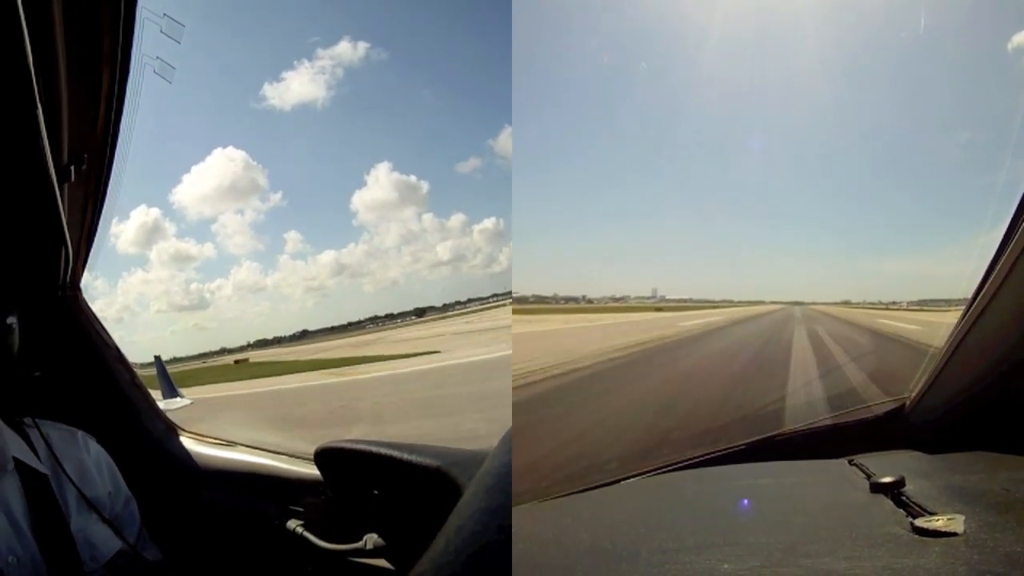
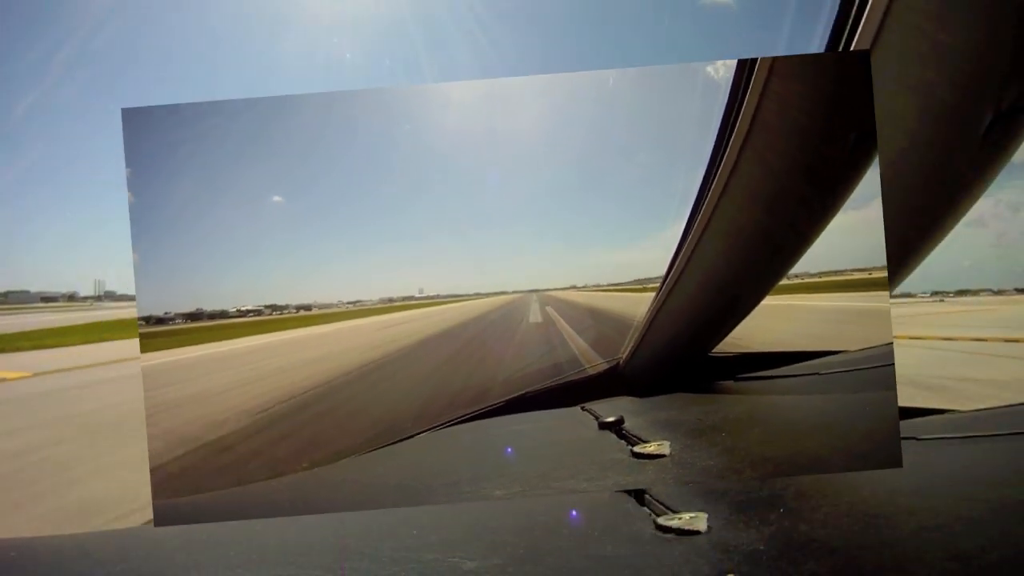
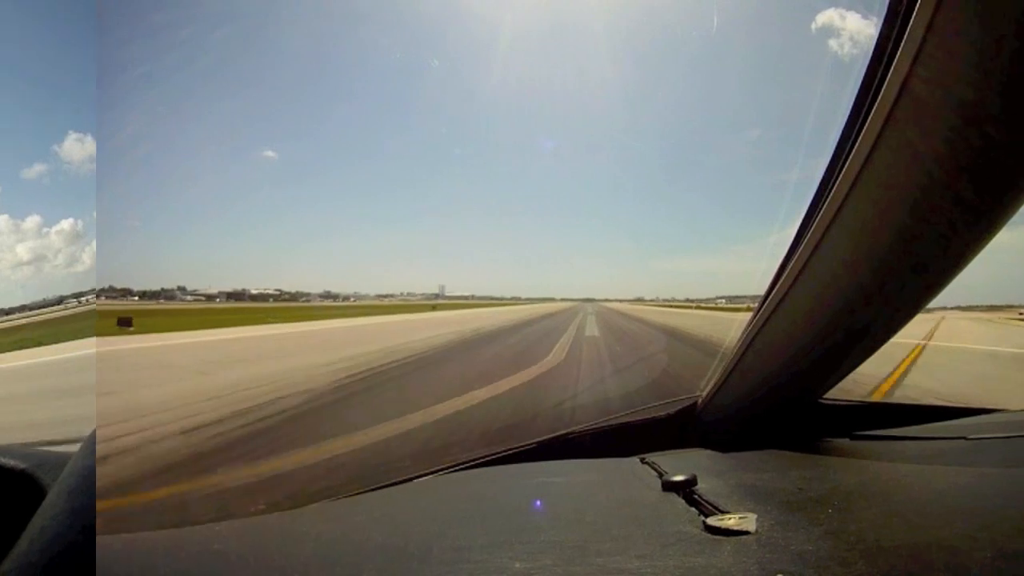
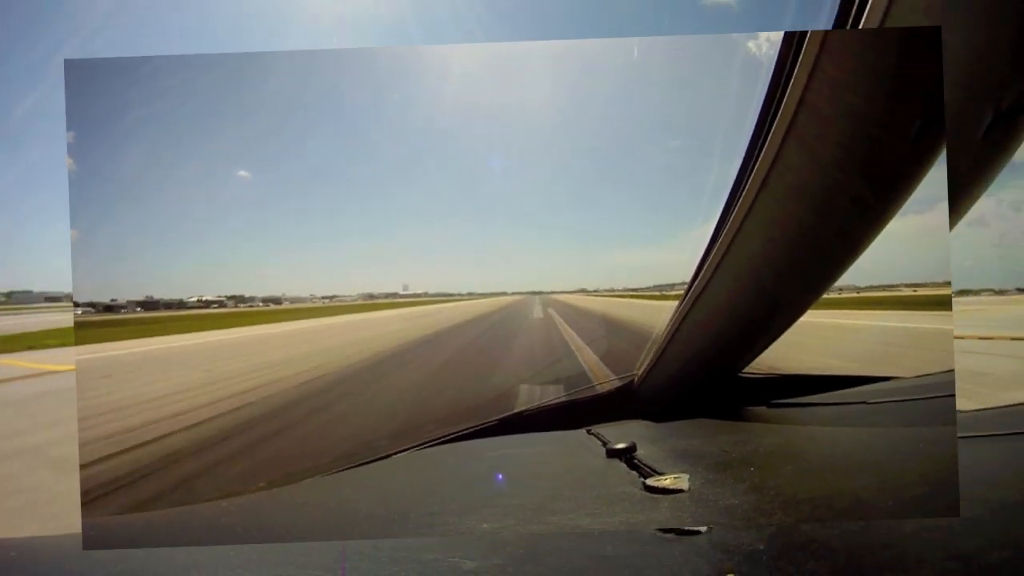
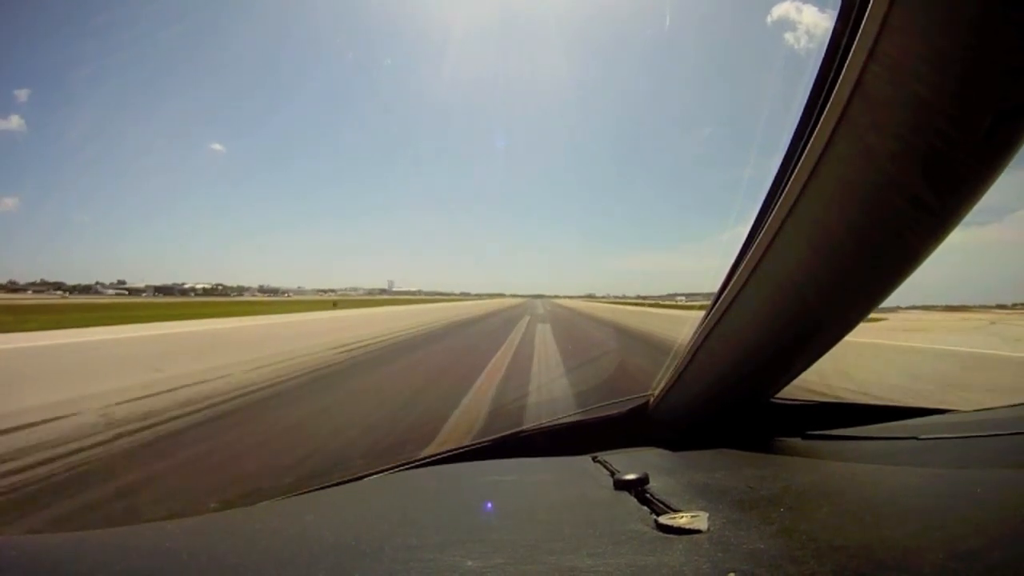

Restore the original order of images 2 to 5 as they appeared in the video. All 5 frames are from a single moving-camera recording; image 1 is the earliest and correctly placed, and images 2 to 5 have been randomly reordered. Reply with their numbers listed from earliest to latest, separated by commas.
3, 5, 4, 2
